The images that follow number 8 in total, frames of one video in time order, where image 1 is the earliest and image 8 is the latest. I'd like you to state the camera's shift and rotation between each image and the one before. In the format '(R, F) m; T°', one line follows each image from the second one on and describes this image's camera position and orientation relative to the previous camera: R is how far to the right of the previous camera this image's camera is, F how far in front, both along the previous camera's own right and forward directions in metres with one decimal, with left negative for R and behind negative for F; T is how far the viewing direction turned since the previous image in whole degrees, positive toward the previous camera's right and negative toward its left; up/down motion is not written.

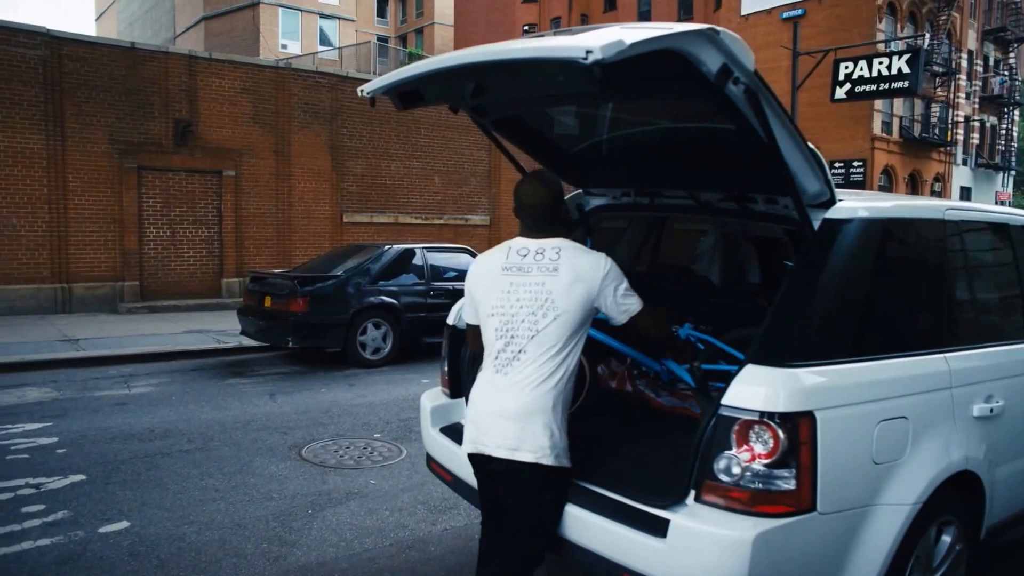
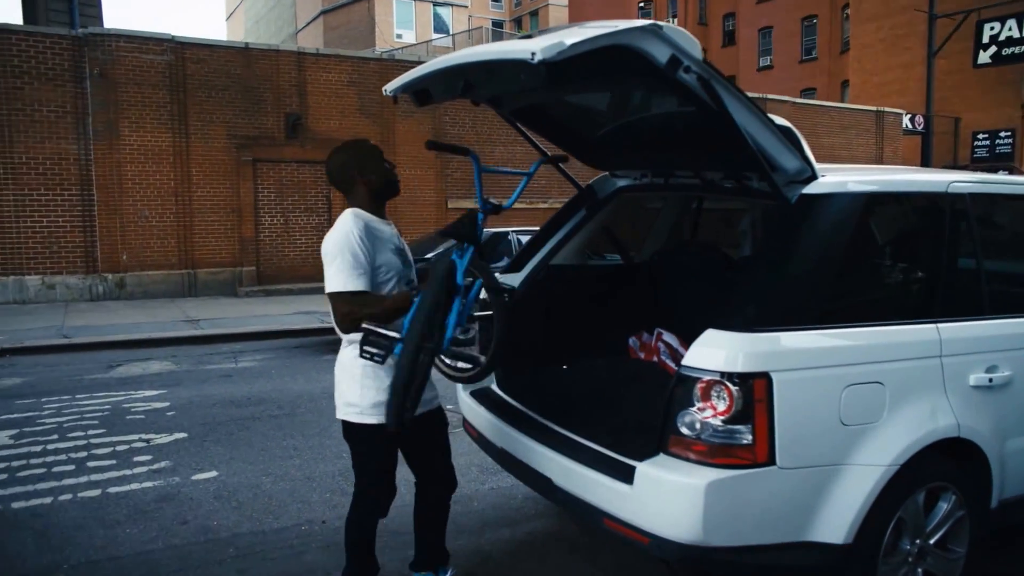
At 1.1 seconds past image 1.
(+0.5, -0.4) m; -8°
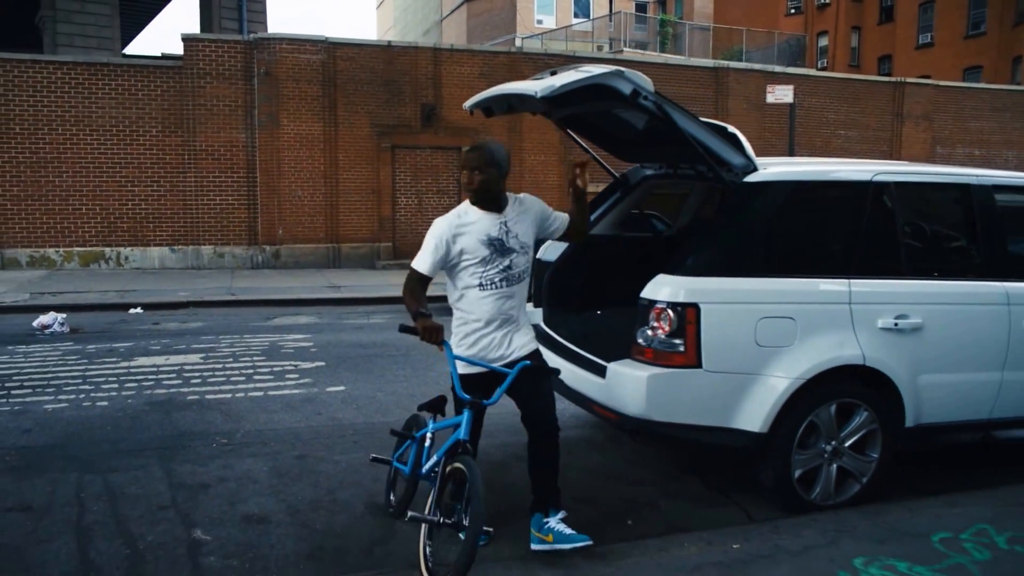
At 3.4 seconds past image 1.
(+0.7, -1.4) m; -9°
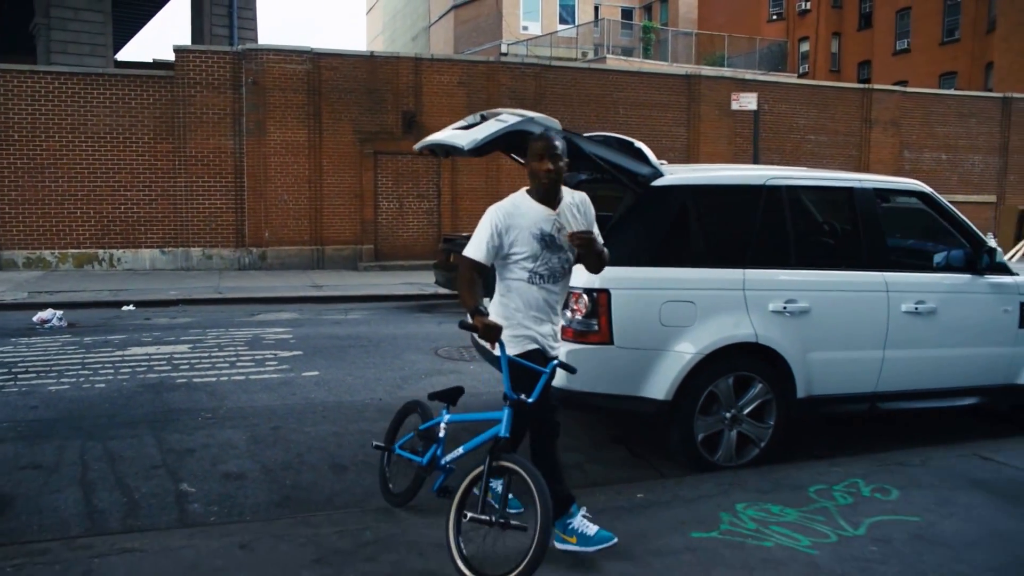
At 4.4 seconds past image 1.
(+0.3, -0.8) m; +1°
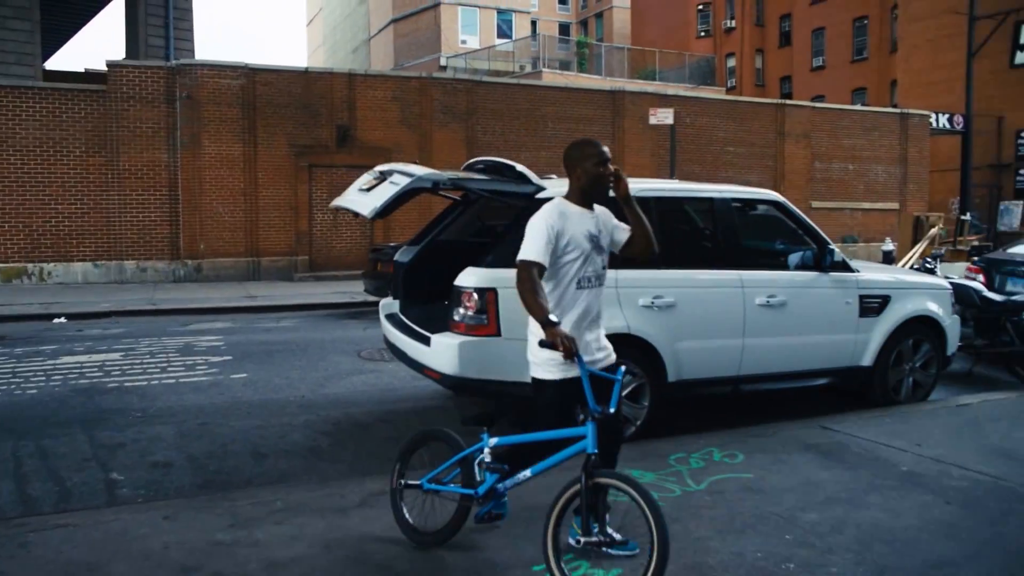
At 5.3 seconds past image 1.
(+0.3, -0.7) m; +4°
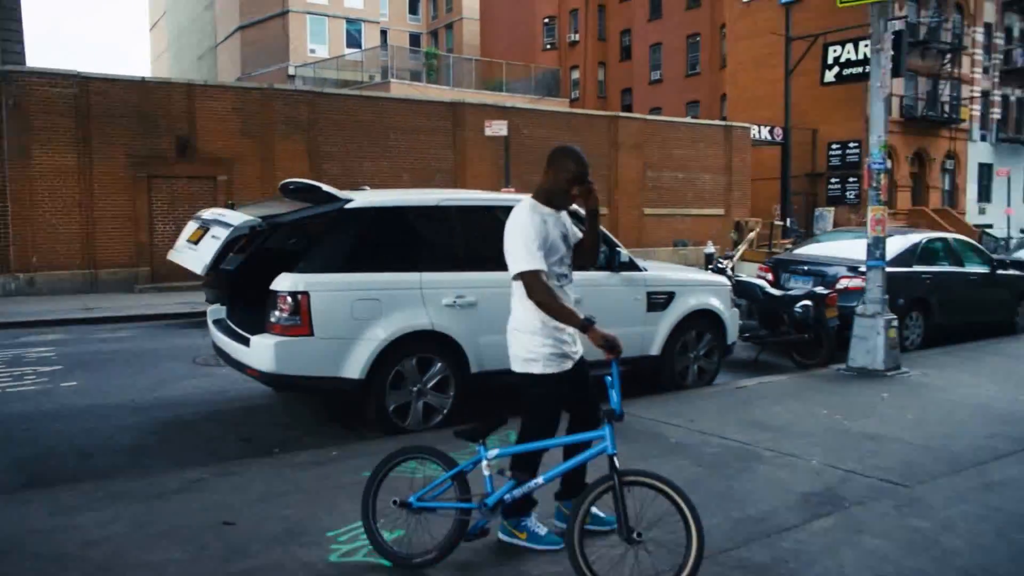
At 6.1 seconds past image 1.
(+0.4, -0.7) m; +9°
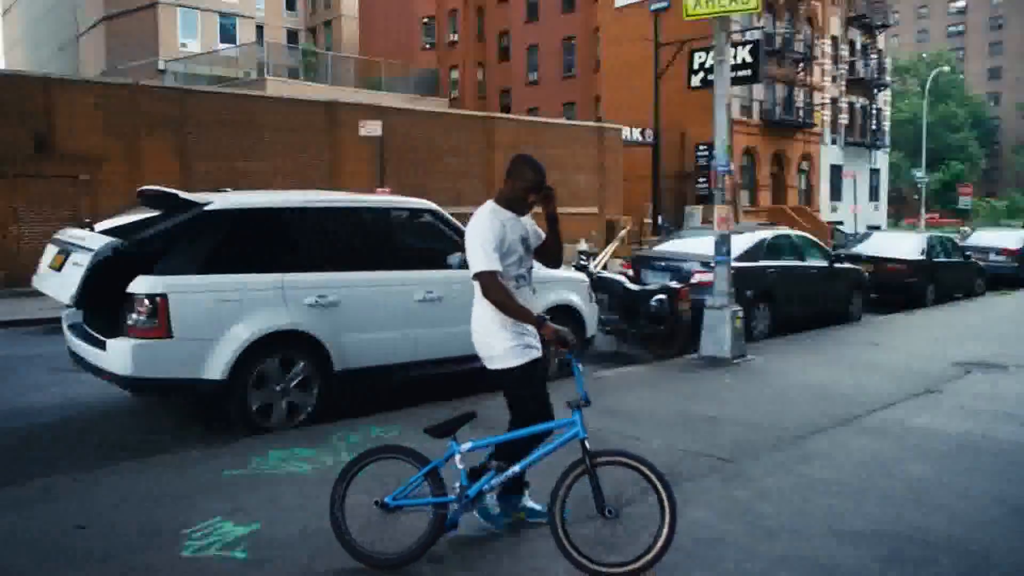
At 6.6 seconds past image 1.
(+0.2, -0.3) m; +8°
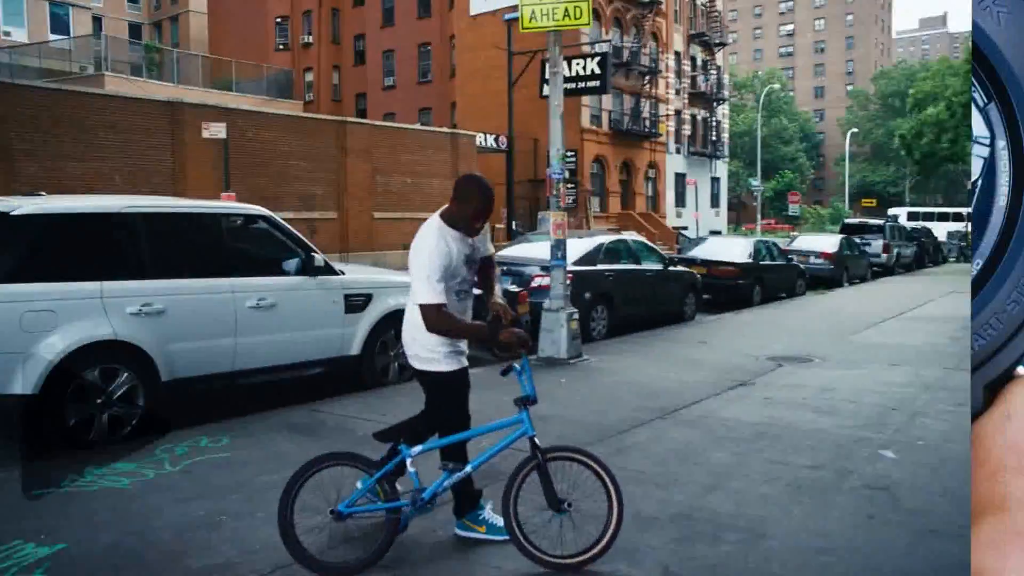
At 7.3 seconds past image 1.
(+0.3, -0.2) m; +9°
